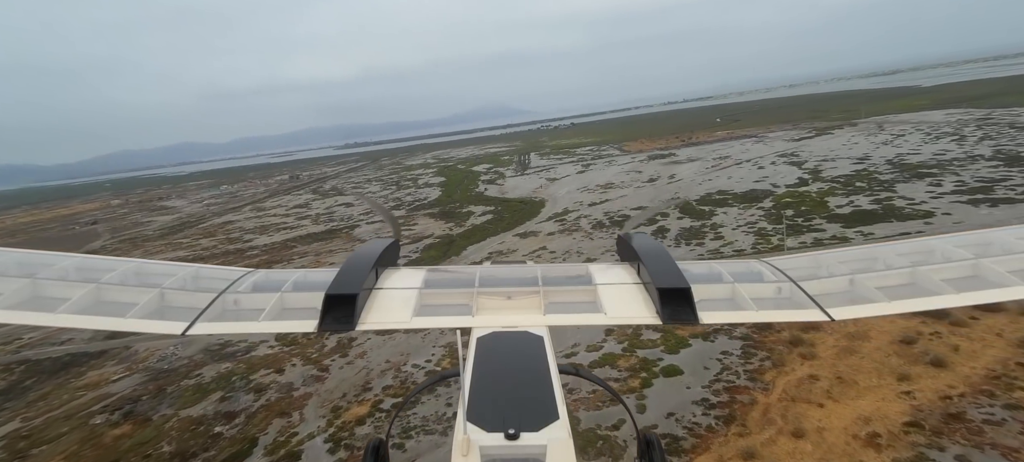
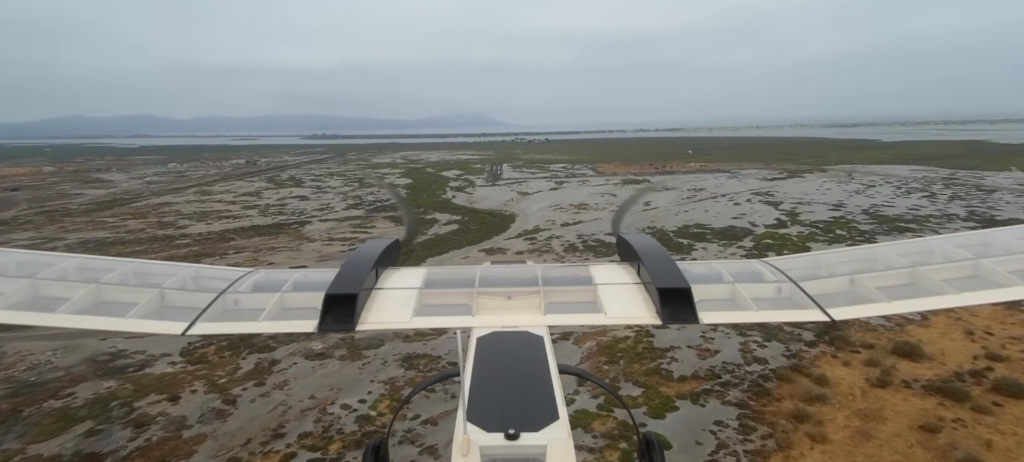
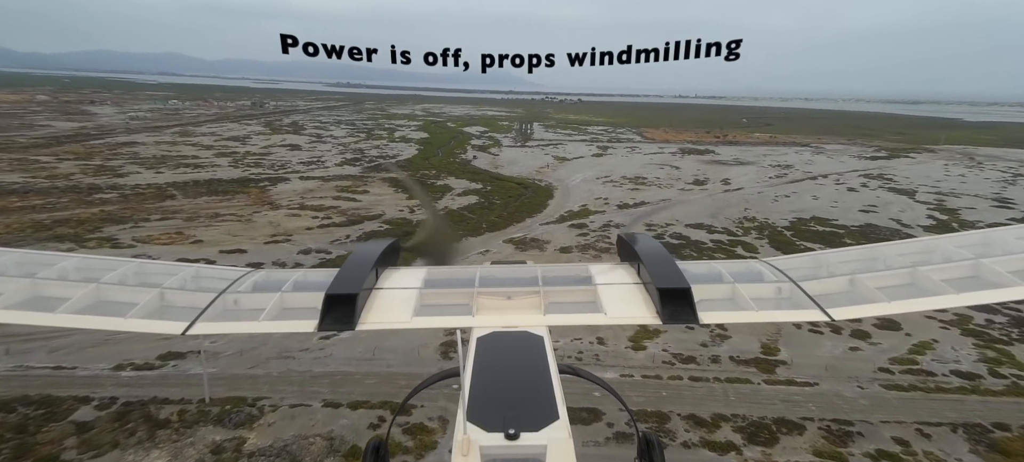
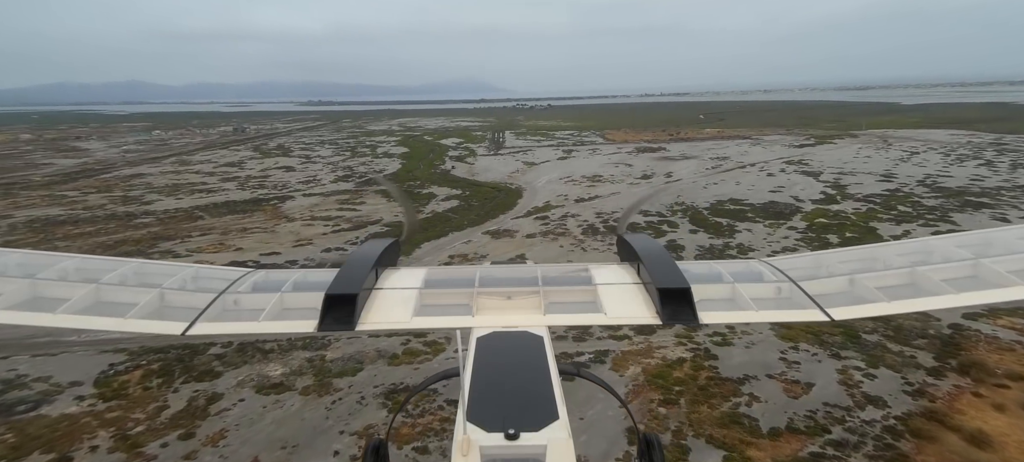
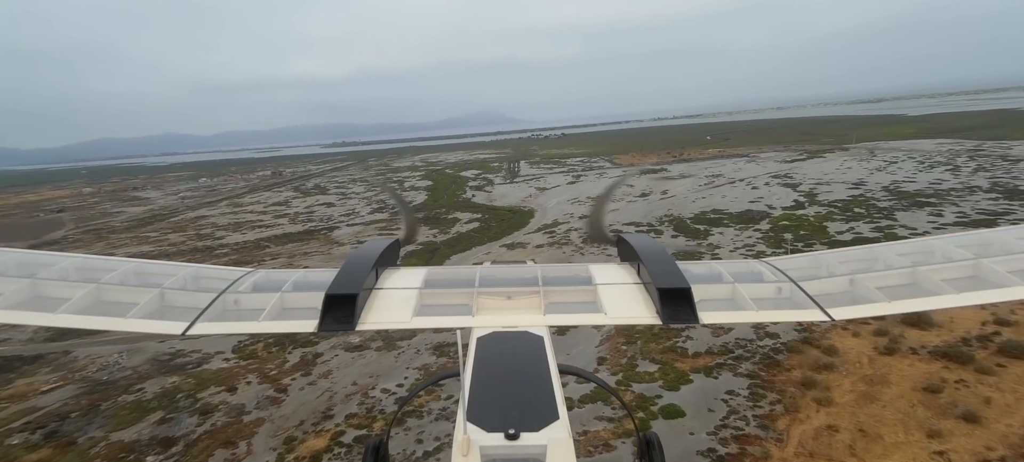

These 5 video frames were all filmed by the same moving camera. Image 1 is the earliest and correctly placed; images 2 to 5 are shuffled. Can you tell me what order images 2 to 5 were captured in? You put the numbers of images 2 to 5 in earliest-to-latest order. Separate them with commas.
5, 2, 4, 3
